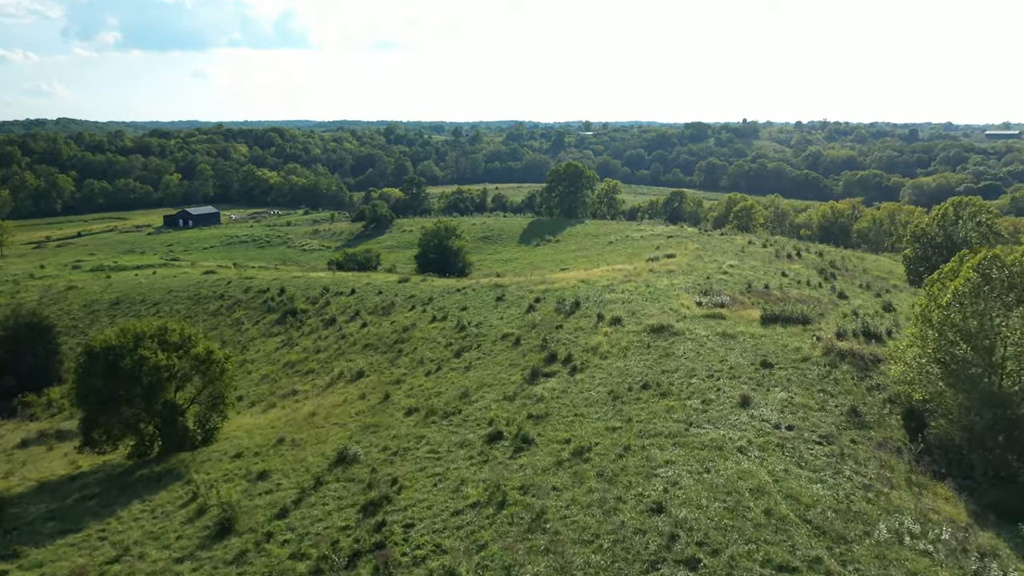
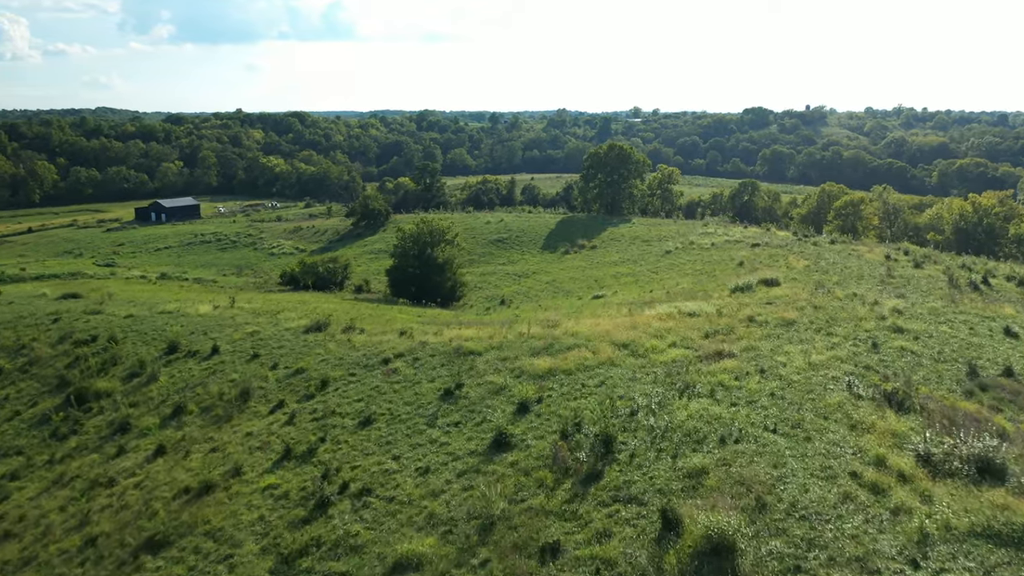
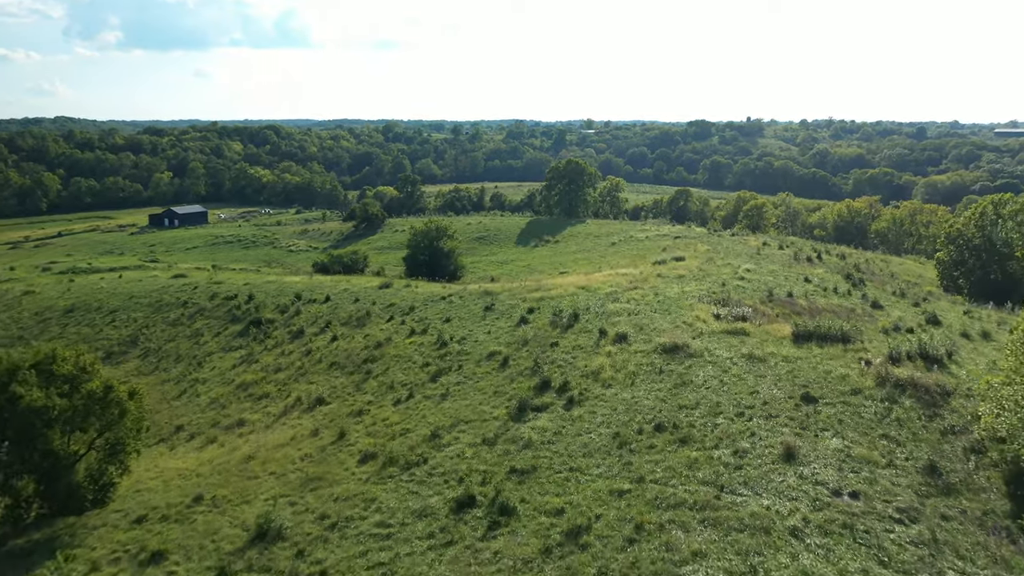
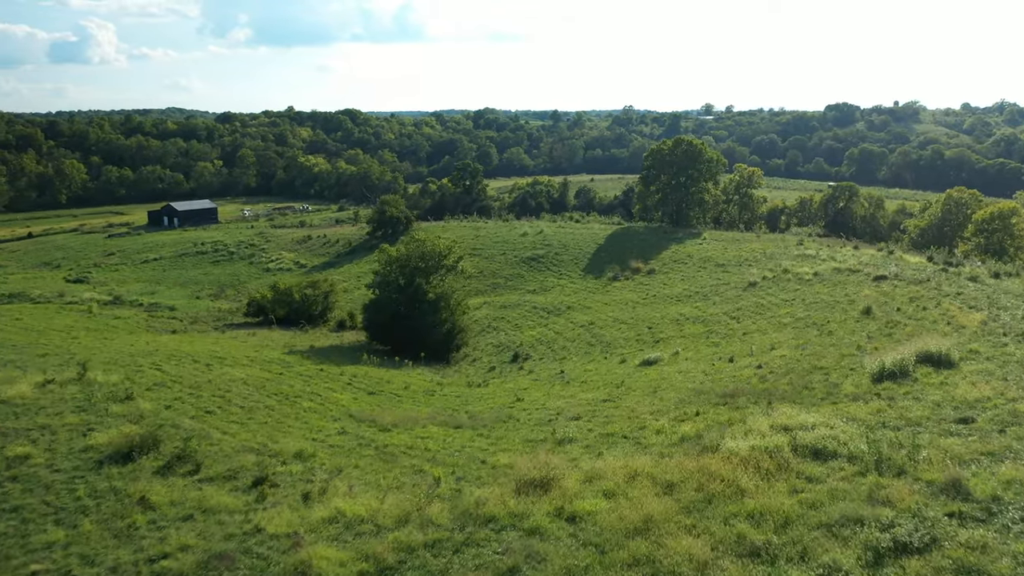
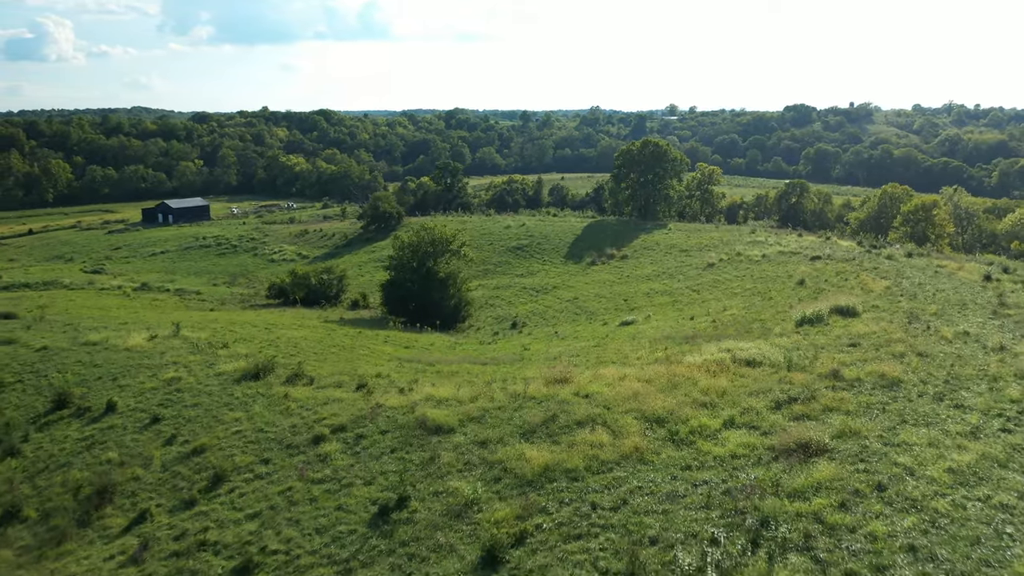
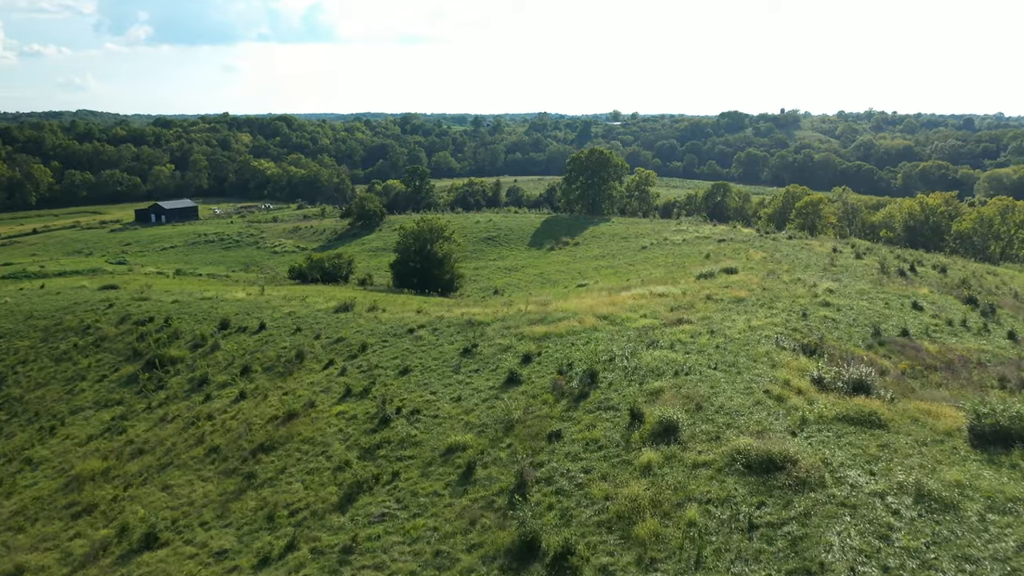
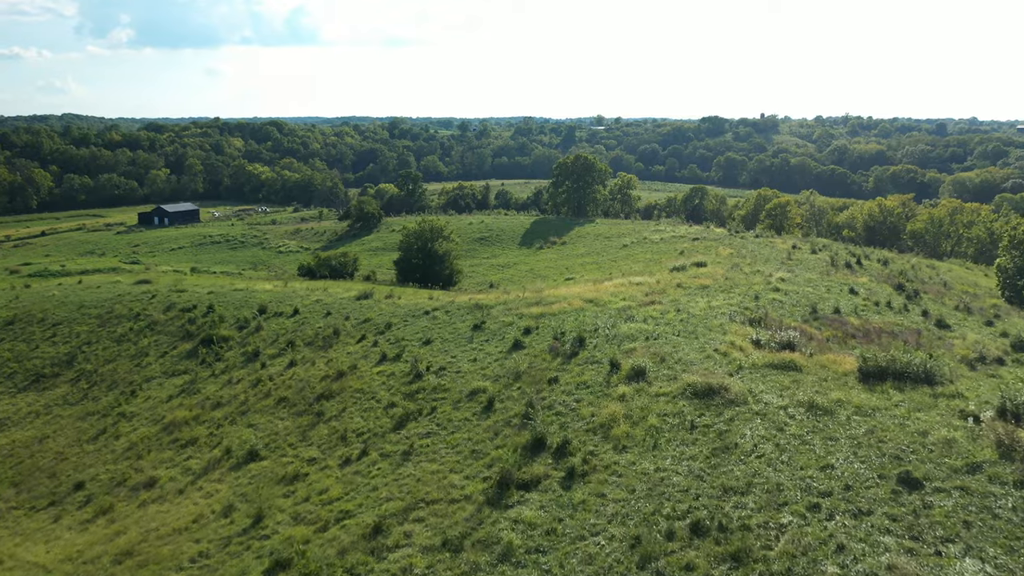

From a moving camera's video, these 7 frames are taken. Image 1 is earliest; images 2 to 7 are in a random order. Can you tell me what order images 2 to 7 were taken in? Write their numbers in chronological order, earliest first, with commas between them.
3, 7, 6, 2, 5, 4
